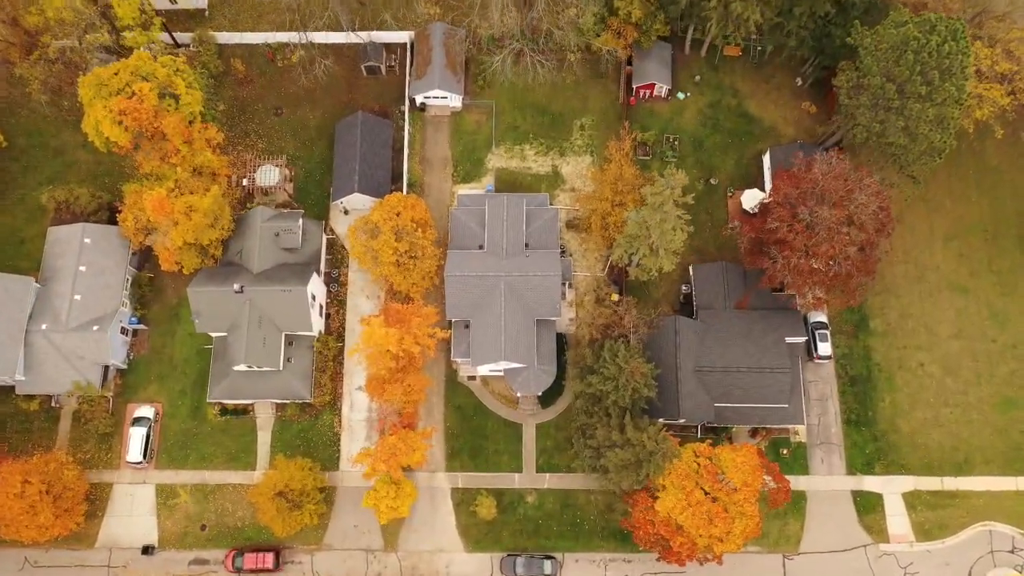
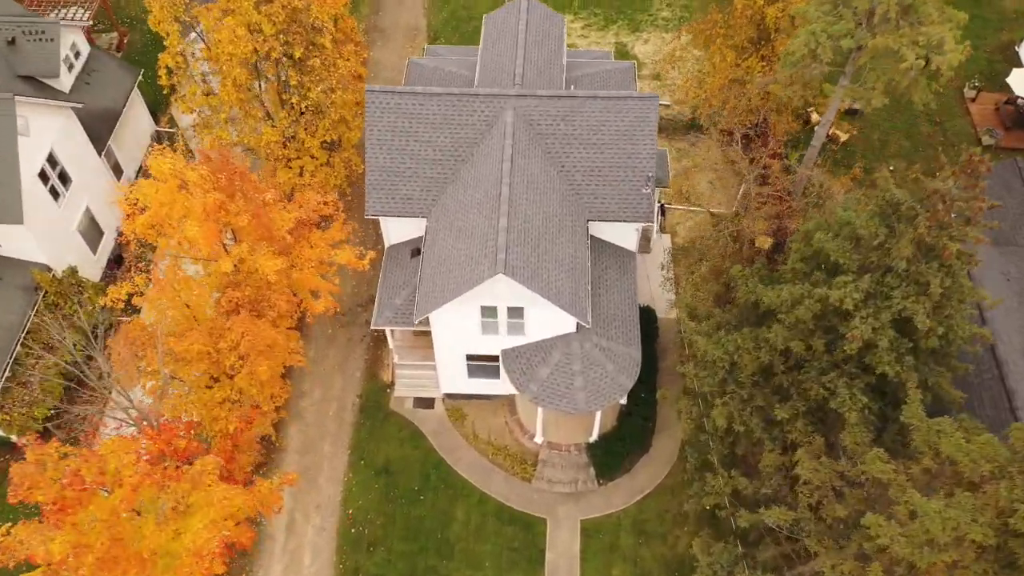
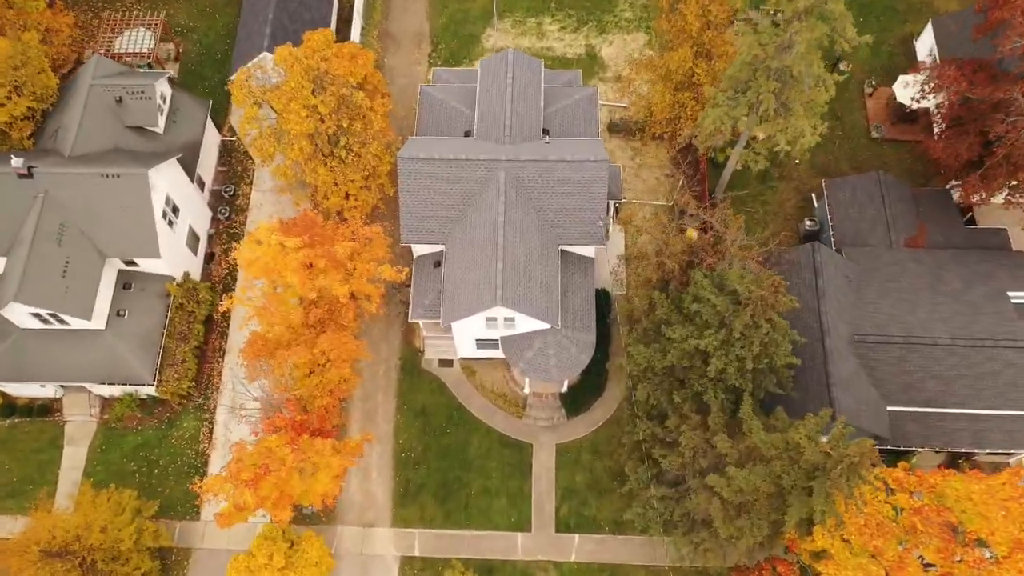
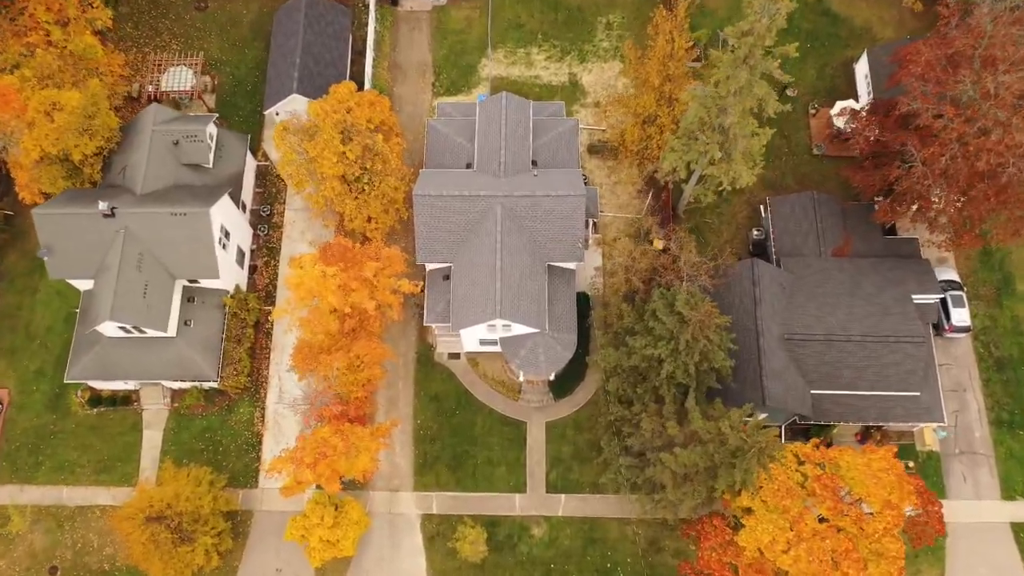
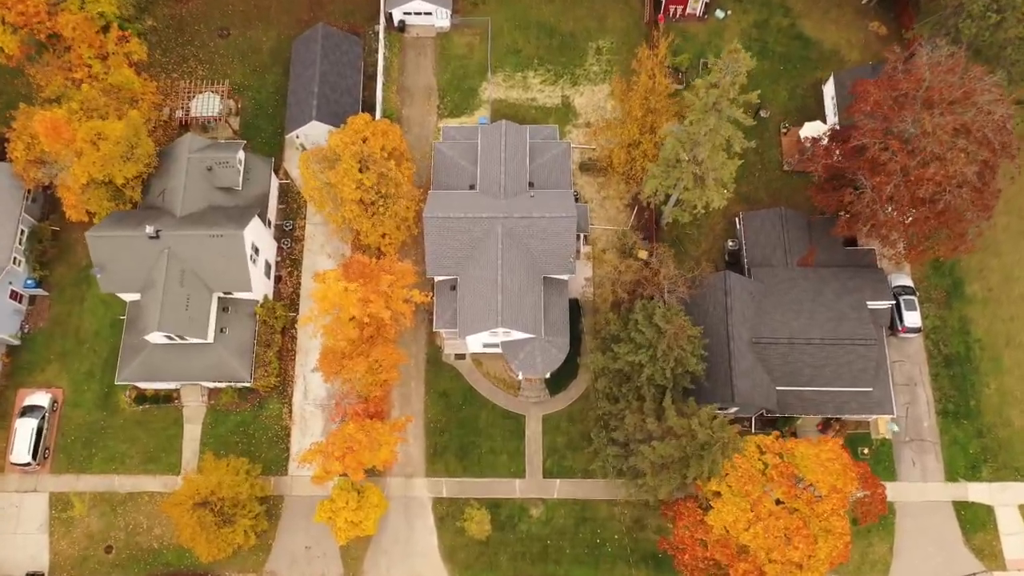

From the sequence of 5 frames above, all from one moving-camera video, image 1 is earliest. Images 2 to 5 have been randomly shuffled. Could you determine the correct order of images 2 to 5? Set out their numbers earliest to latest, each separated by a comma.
5, 4, 3, 2
